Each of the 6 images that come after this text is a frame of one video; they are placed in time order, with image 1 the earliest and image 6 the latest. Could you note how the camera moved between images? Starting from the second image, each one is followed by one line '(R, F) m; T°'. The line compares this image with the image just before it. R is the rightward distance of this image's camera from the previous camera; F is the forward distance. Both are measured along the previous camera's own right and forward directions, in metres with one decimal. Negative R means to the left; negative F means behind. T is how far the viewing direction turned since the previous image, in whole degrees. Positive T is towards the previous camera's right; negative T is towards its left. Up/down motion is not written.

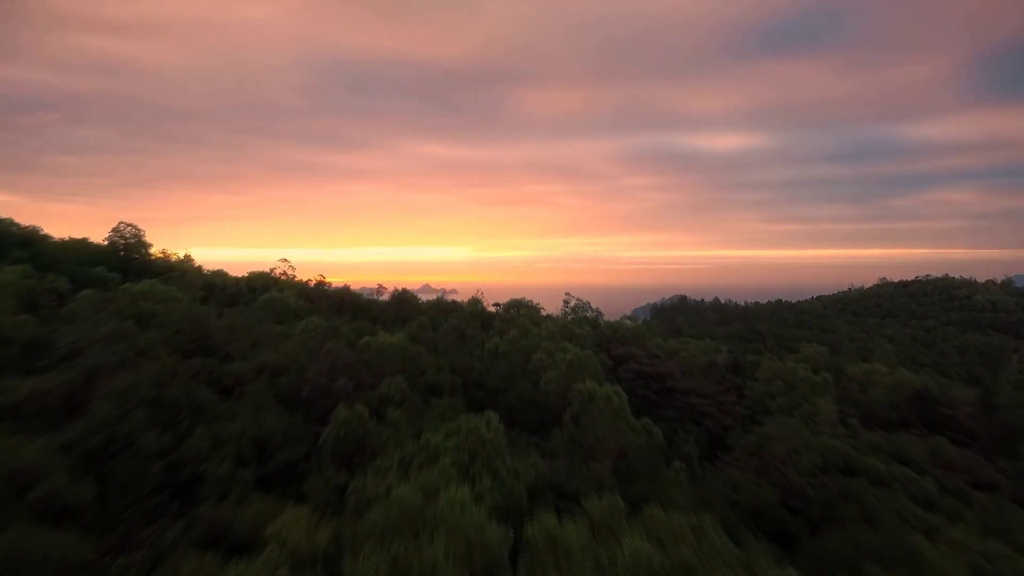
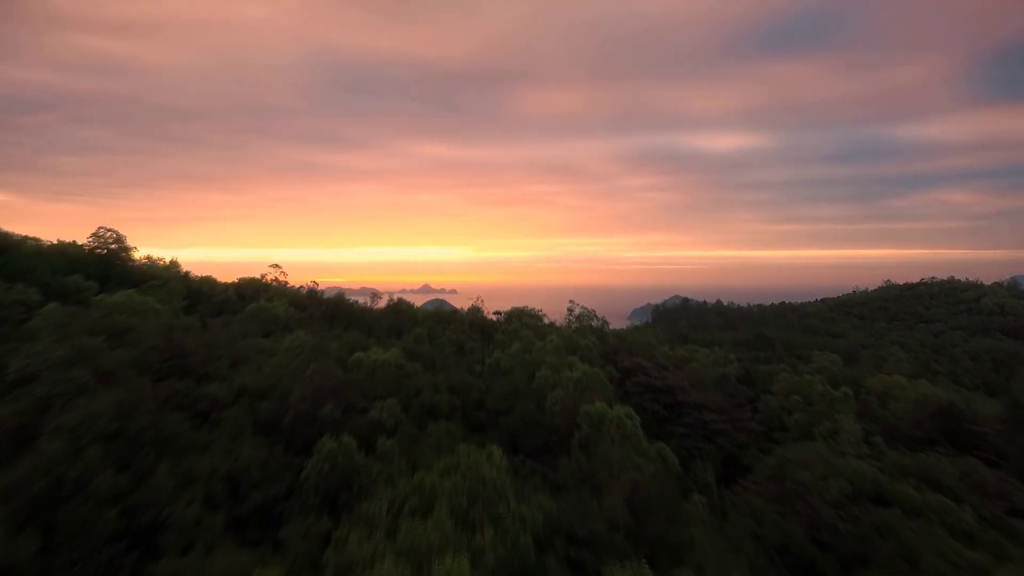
(-0.1, +0.6) m; 0°
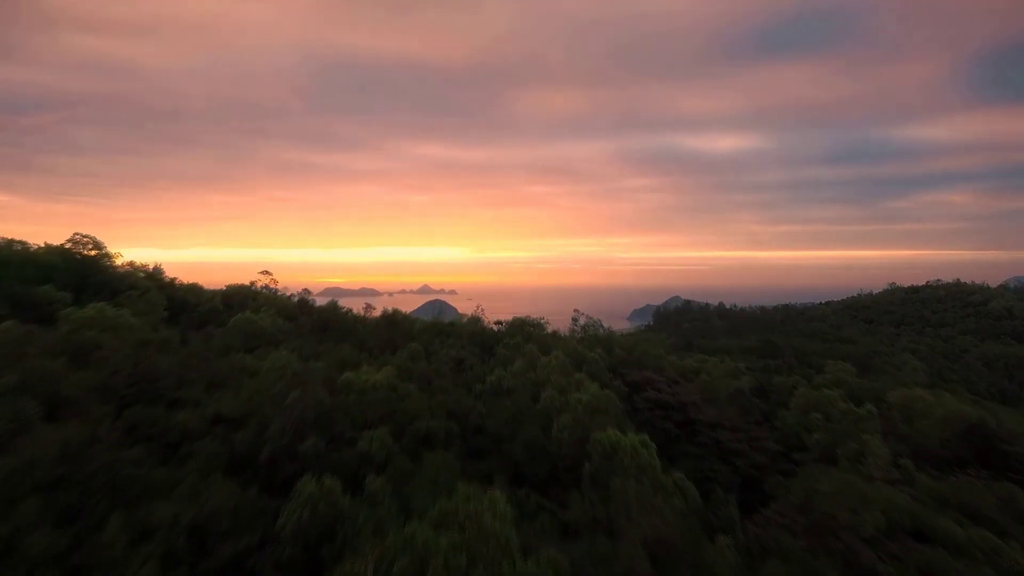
(-0.1, +0.6) m; 0°
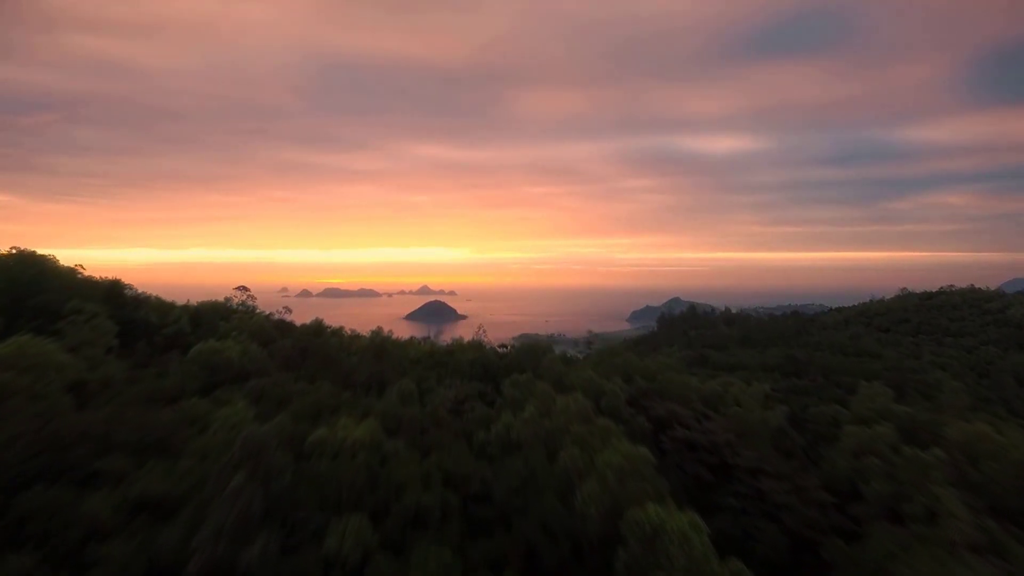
(-0.3, +1.4) m; 0°
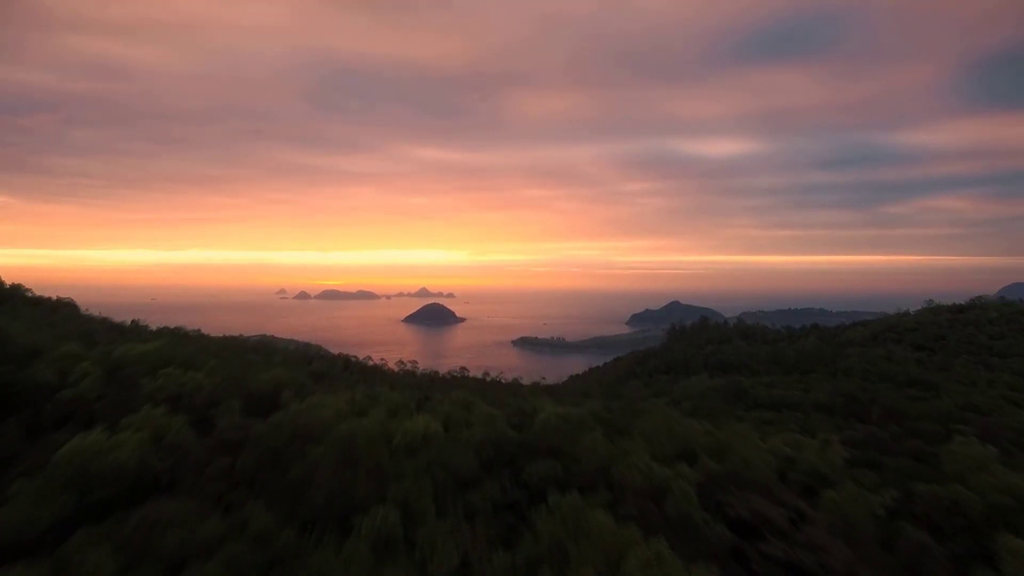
(-0.7, +2.7) m; 0°
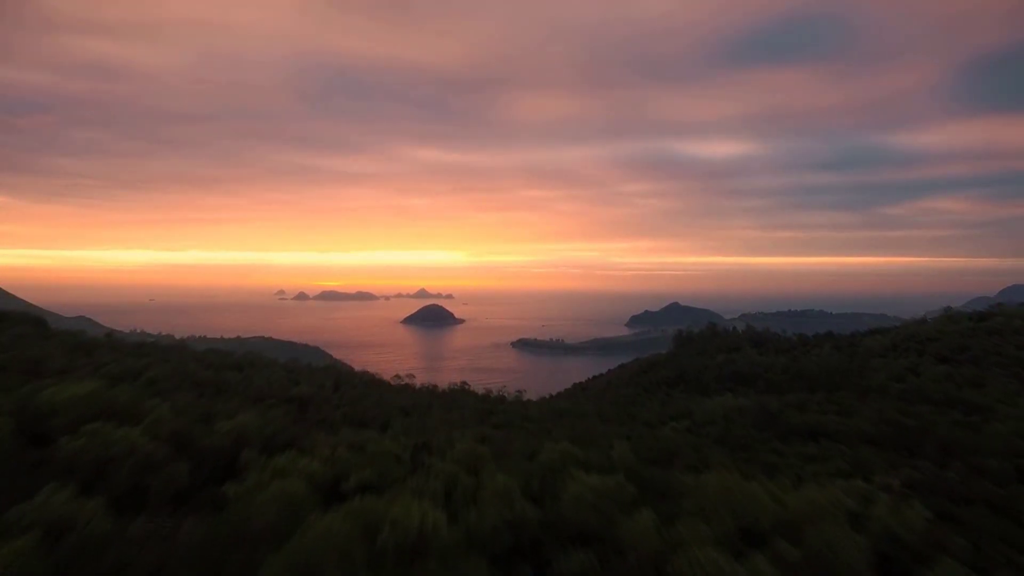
(-0.5, +1.7) m; 0°
